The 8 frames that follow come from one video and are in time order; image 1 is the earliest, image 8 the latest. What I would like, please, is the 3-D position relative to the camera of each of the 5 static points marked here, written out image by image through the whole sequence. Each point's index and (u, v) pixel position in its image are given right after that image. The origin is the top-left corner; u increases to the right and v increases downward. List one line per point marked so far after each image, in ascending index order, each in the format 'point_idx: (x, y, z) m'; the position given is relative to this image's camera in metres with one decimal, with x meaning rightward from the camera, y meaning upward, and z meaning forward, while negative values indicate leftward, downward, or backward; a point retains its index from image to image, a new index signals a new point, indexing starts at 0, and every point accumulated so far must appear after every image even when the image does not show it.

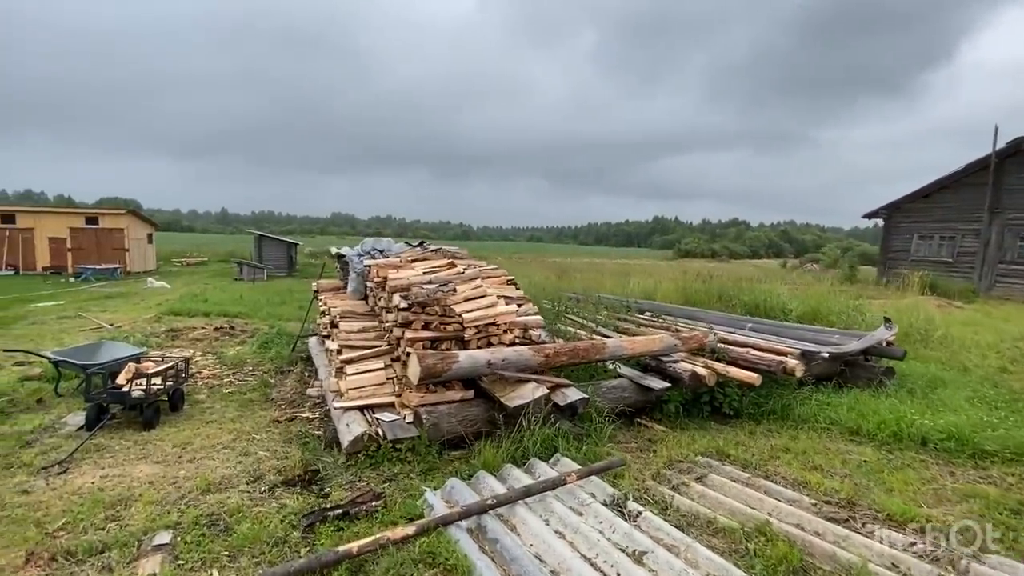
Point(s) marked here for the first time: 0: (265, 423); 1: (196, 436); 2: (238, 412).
0: (-3.0, -1.7, +6.2) m
1: (-3.4, -1.6, +5.5) m
2: (-3.5, -1.6, +6.6) m
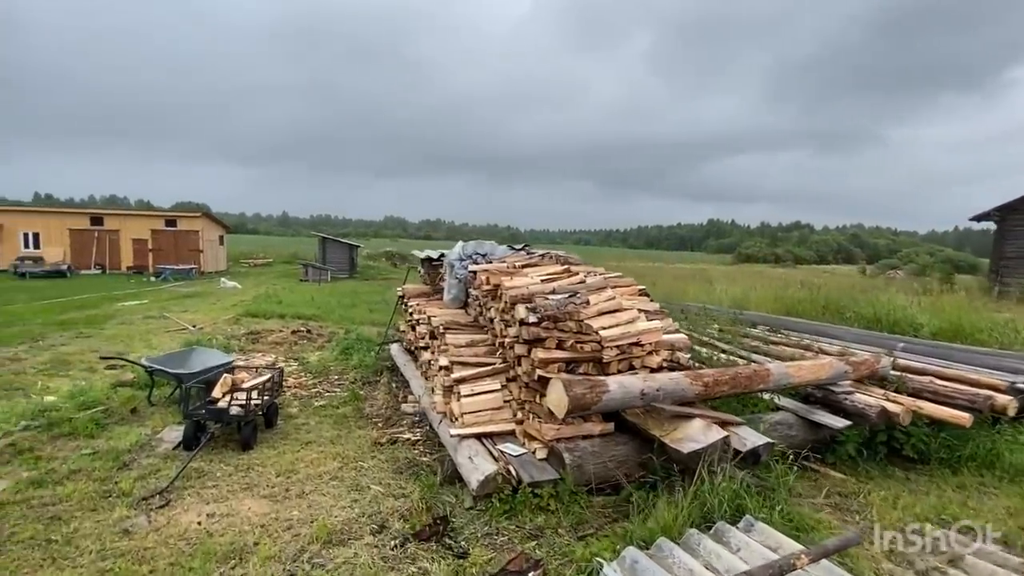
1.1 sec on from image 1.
0: (-1.6, -1.7, +5.5) m
1: (-2.1, -1.7, +4.9) m
2: (-2.1, -1.7, +6.0) m
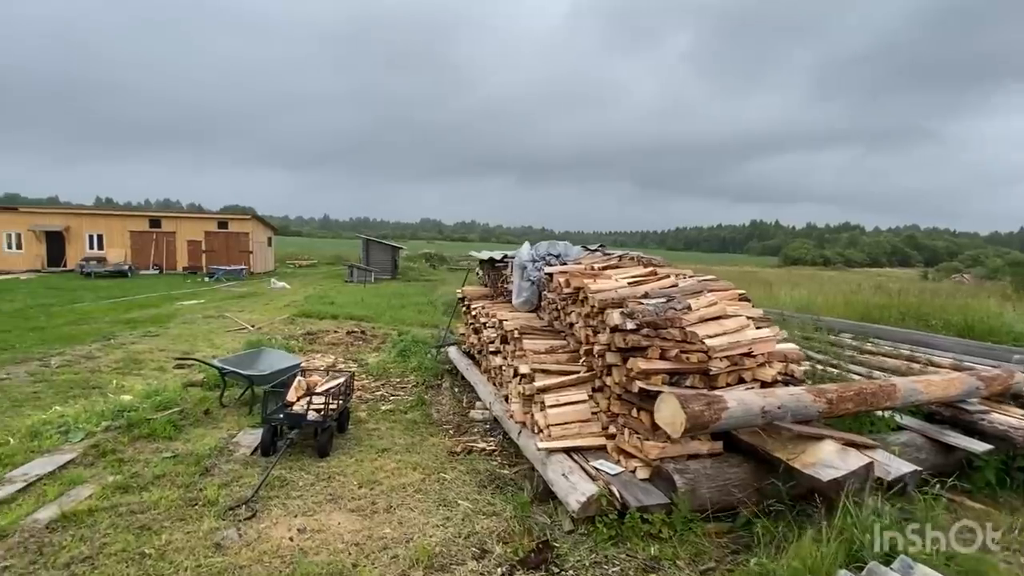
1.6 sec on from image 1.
0: (-0.7, -1.8, +5.3) m
1: (-1.2, -1.7, +4.7) m
2: (-1.2, -1.7, +5.7) m
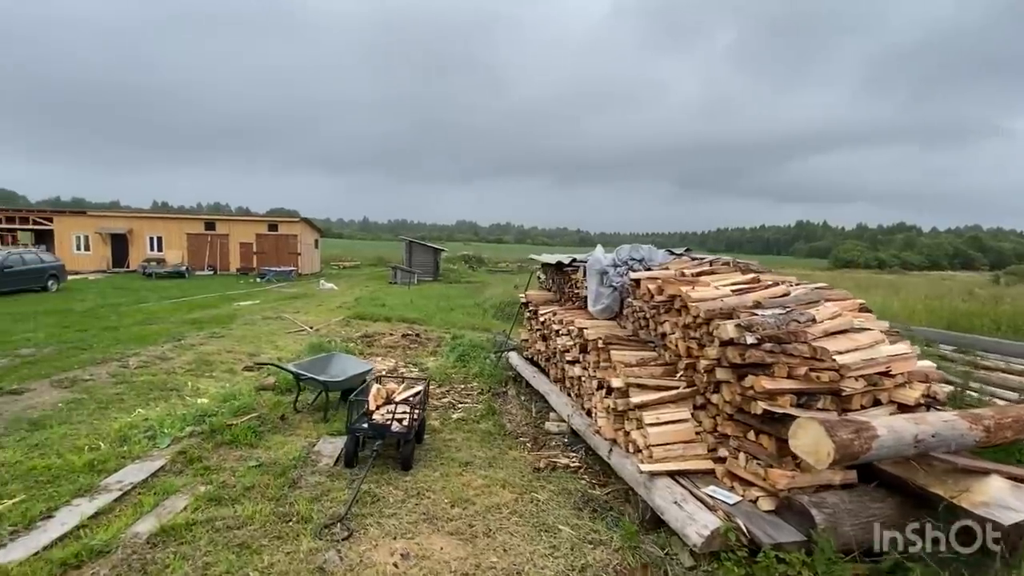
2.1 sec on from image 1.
0: (+0.2, -1.8, +5.0) m
1: (-0.4, -1.8, +4.4) m
2: (-0.3, -1.8, +5.5) m
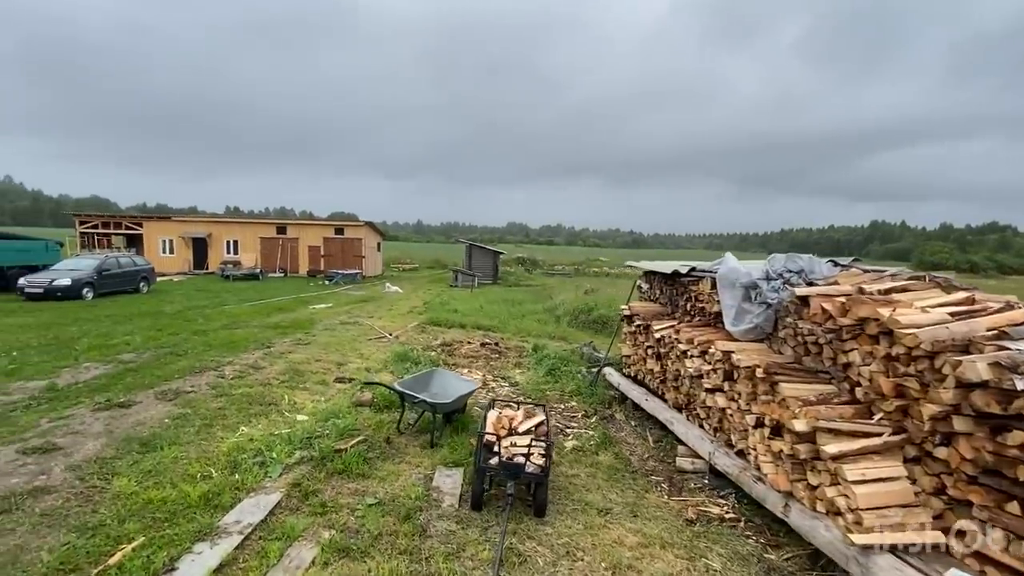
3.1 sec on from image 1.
0: (+1.4, -2.0, +4.2) m
1: (+0.8, -1.9, +3.7) m
2: (+1.0, -1.9, +4.8) m
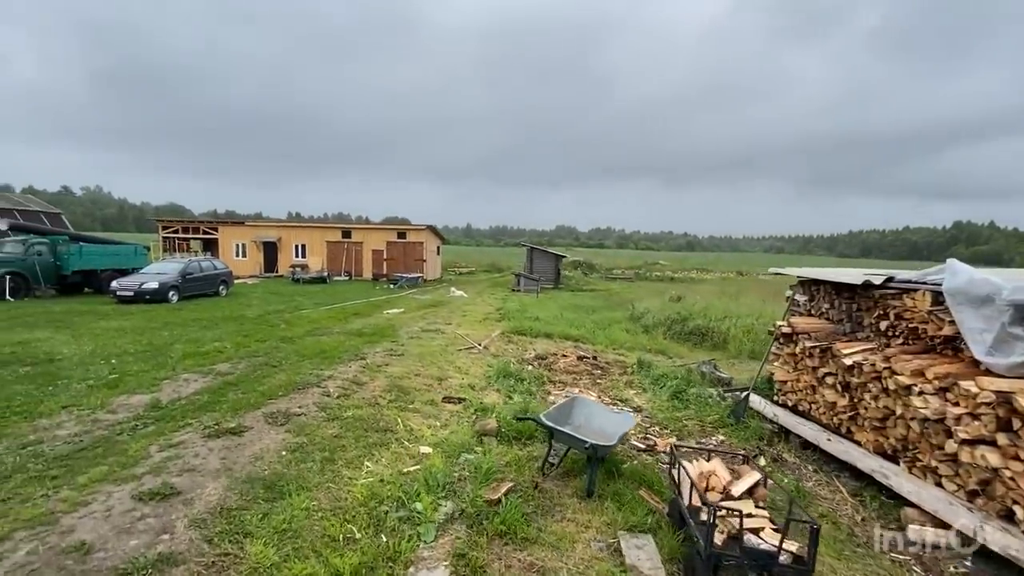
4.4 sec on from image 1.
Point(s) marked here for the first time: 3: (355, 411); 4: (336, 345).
0: (+2.9, -2.1, +3.0) m
1: (+2.2, -2.0, +2.6) m
2: (+2.6, -2.1, +3.6) m
3: (-2.0, -1.5, +6.3) m
4: (-3.9, -1.3, +11.1) m
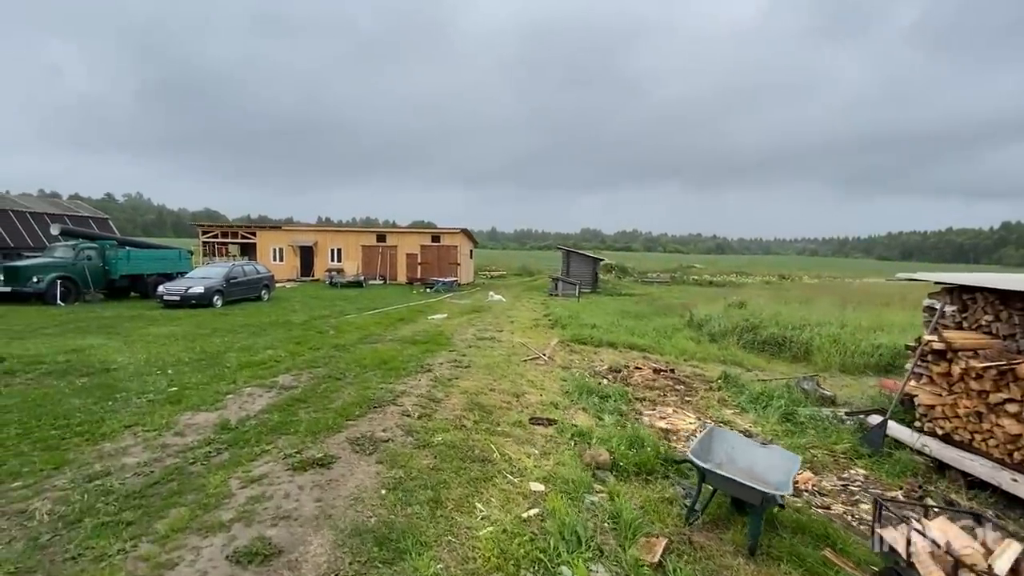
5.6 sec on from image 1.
0: (+3.9, -2.2, +2.0) m
1: (+3.2, -2.1, +1.7) m
2: (+3.6, -2.2, +2.7) m
3: (-0.8, -1.6, +5.6) m
4: (-2.4, -1.4, +10.5) m
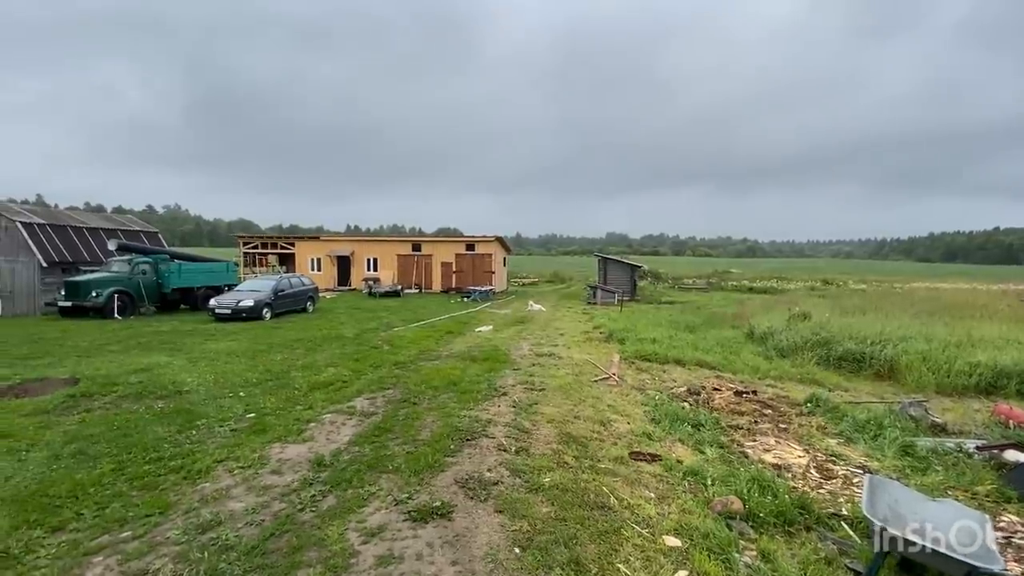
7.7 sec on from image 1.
0: (+4.9, -2.4, +1.4) m
1: (+4.2, -2.3, +1.1) m
2: (+4.6, -2.4, +2.0) m
3: (+0.4, -1.9, +5.2) m
4: (-1.0, -1.7, +10.2) m
